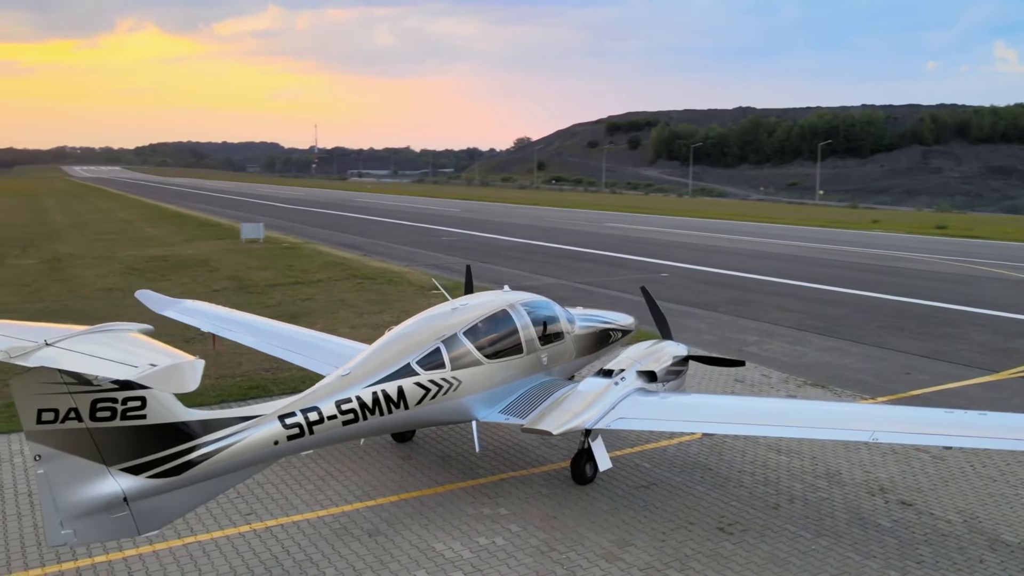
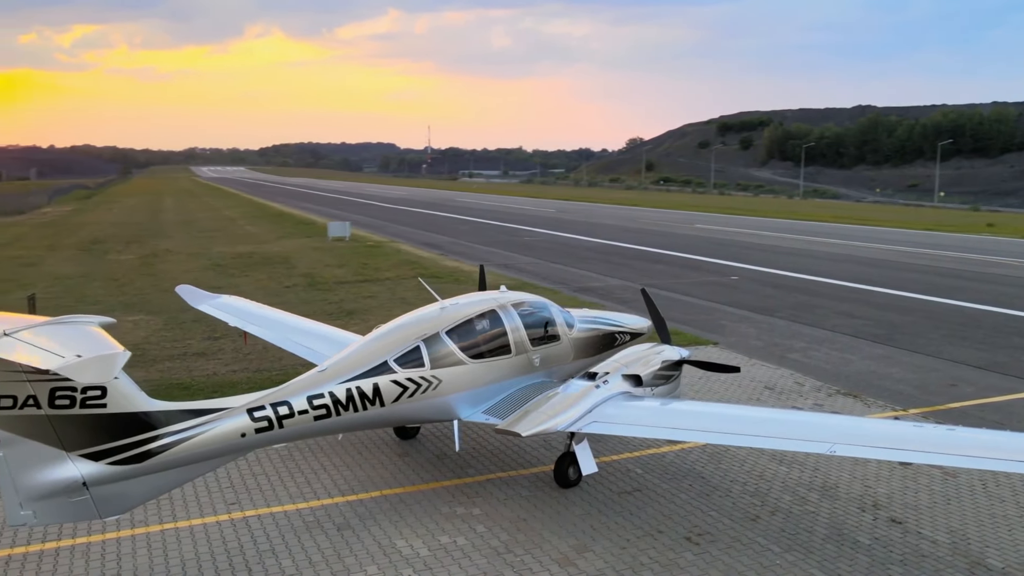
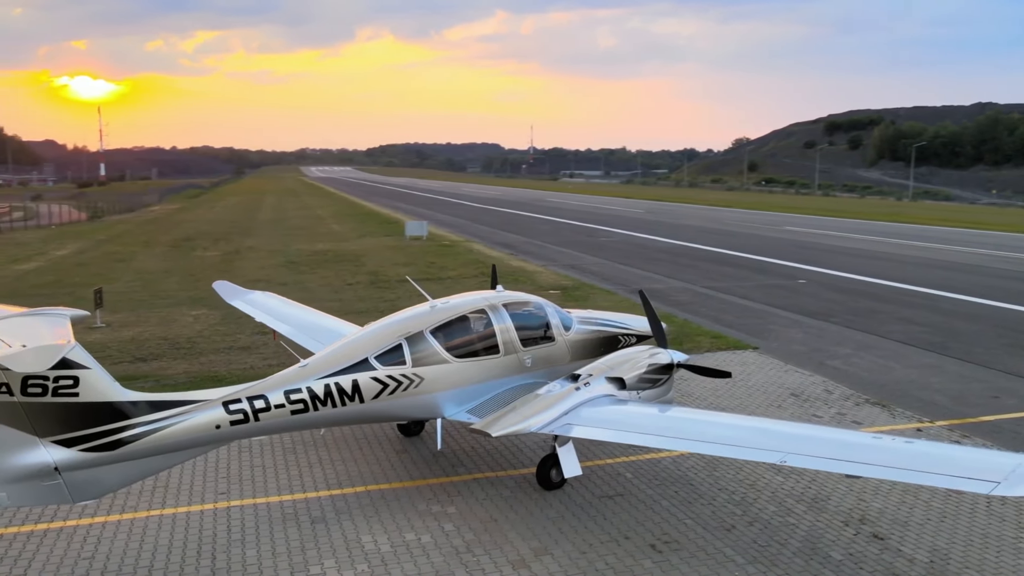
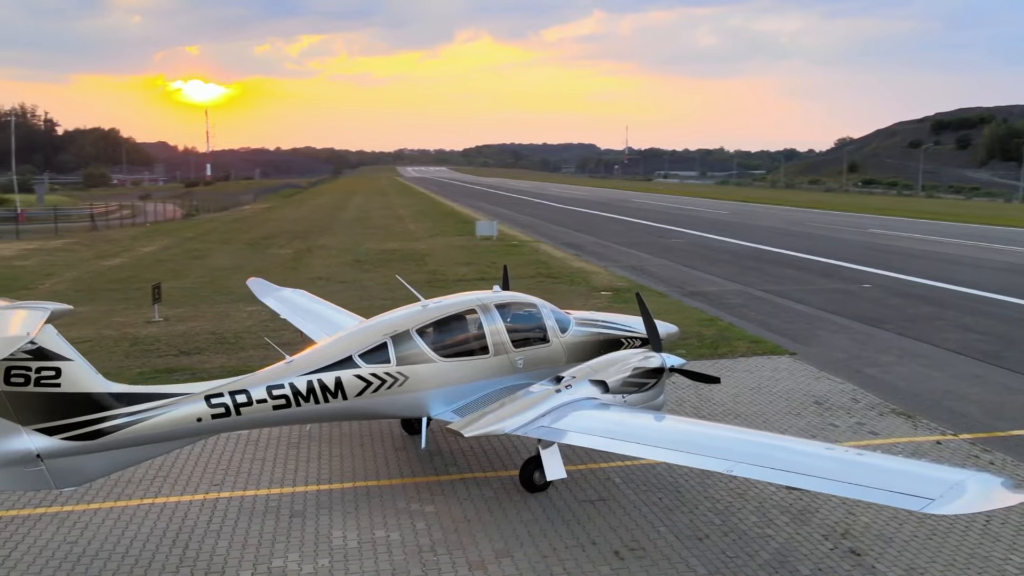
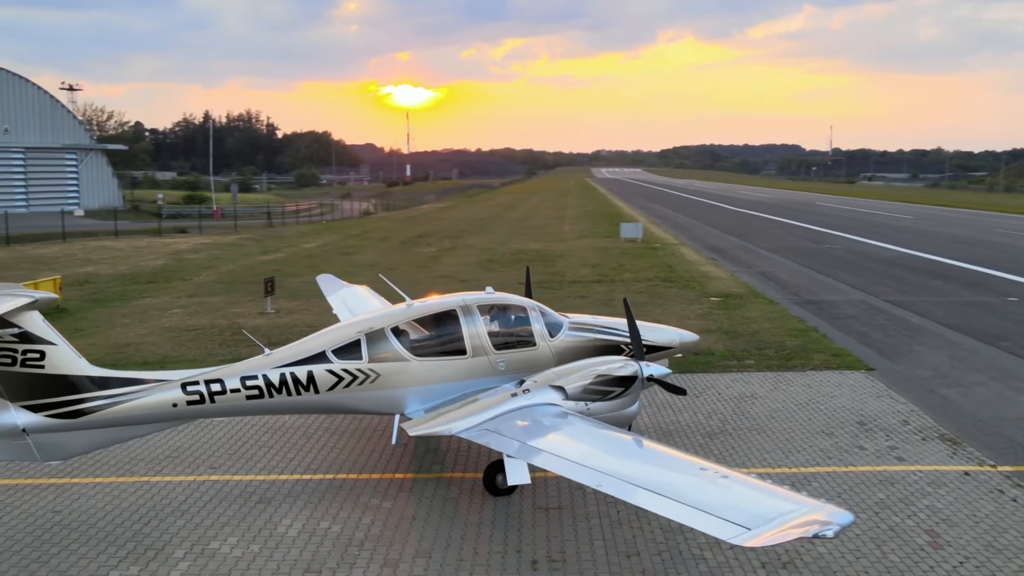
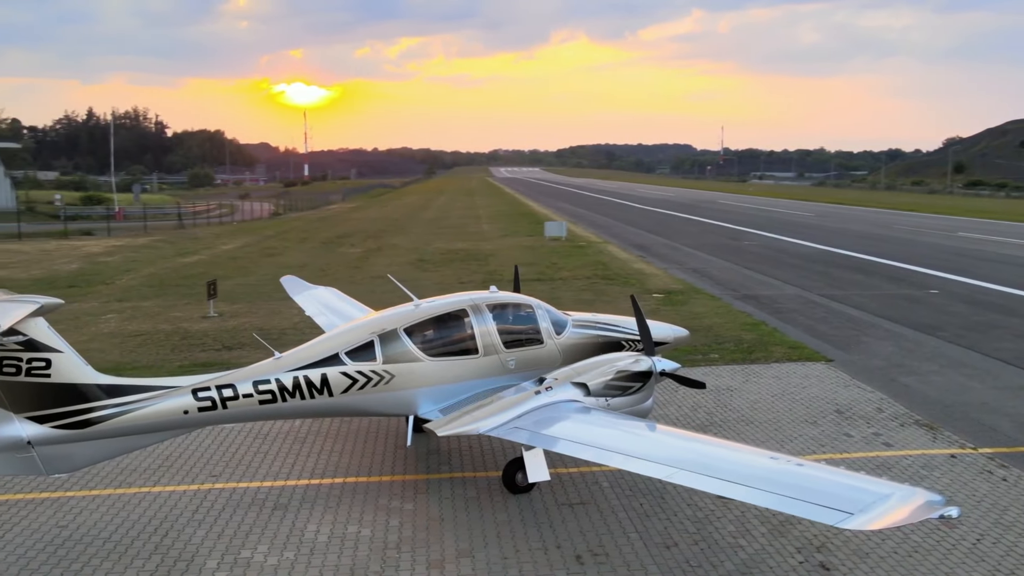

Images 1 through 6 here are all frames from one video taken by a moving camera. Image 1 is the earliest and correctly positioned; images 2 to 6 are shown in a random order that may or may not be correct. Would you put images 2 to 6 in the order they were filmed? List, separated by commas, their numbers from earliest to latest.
2, 3, 4, 6, 5
